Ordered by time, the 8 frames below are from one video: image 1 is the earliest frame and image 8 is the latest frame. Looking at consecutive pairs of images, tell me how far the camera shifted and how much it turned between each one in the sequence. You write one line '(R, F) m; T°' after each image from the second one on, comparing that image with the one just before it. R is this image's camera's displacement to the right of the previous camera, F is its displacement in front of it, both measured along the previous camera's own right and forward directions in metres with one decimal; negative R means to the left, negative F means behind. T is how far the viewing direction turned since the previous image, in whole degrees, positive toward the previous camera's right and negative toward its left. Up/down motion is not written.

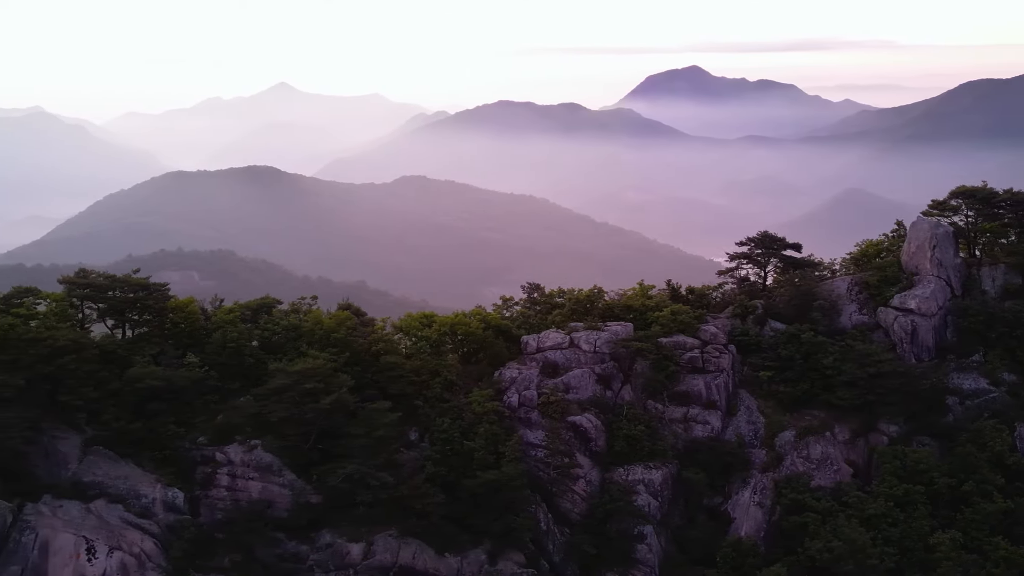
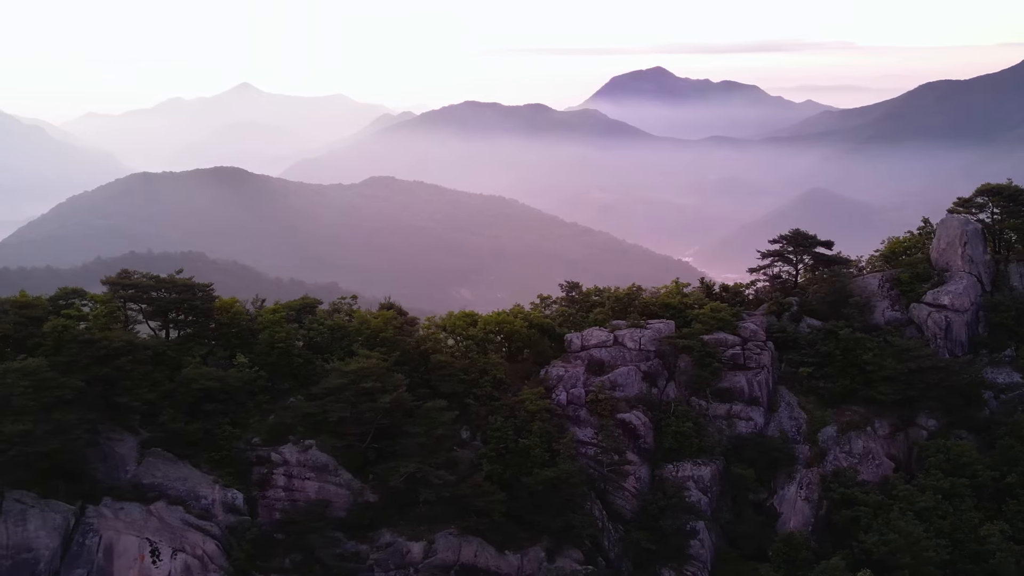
(-2.3, 0.0) m; +1°
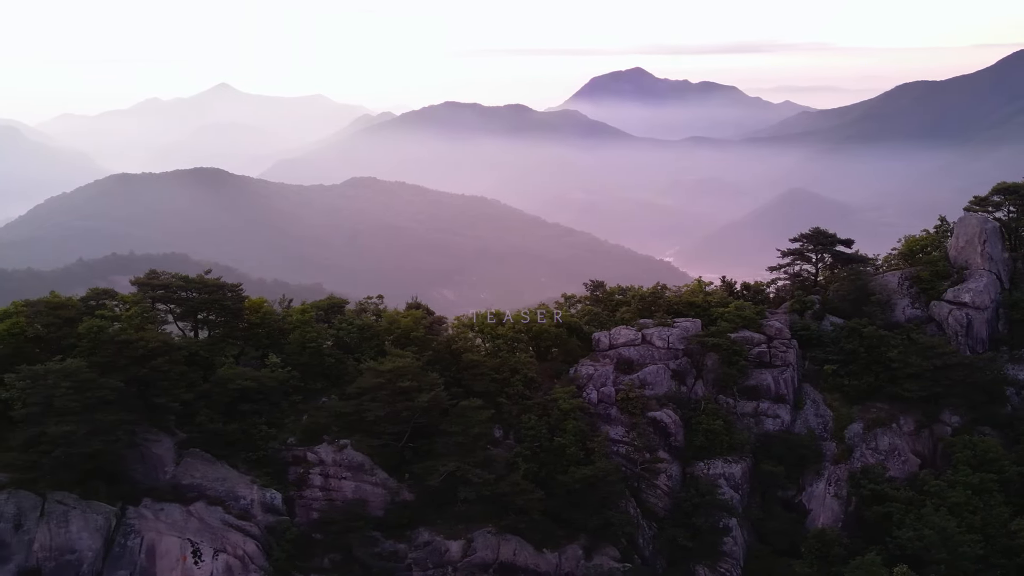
(-1.4, 0.0) m; +1°
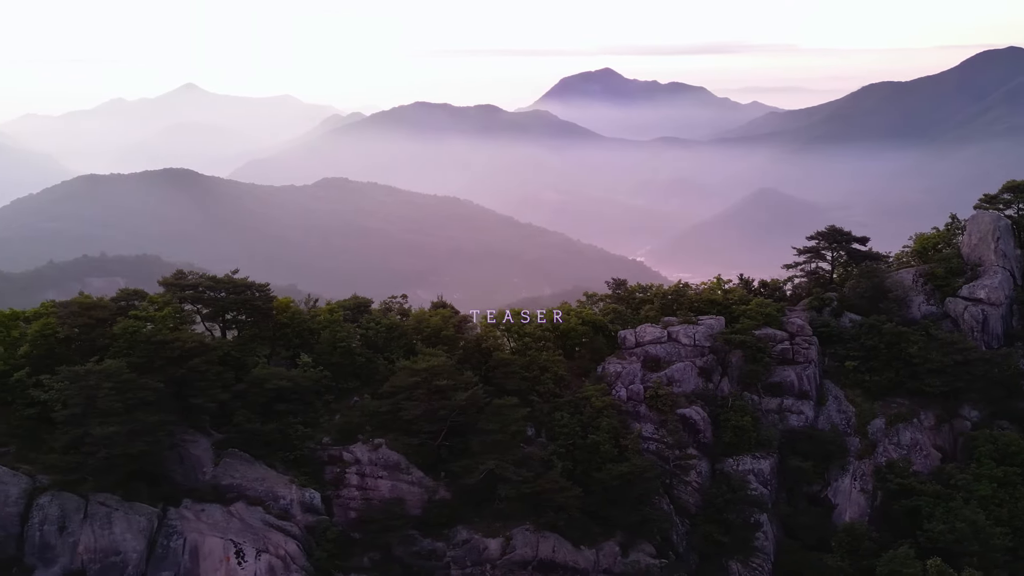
(-1.6, 0.0) m; +1°
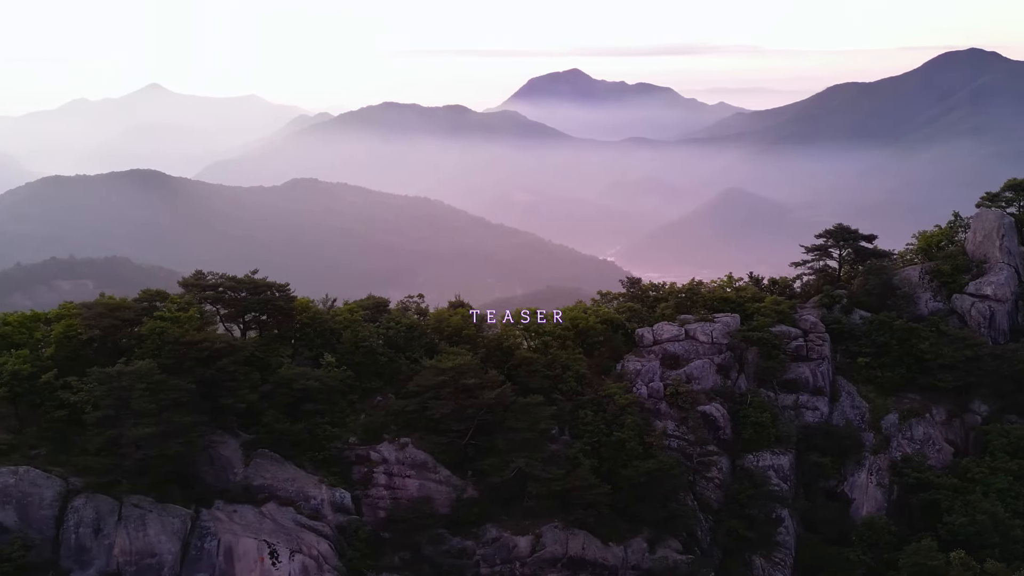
(-1.3, -0.1) m; +1°
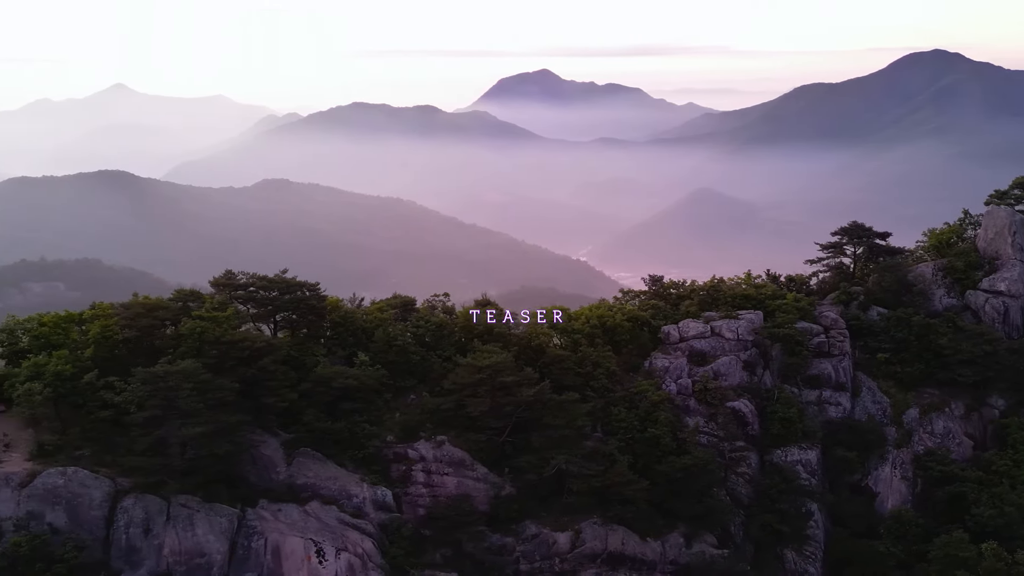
(-1.7, -0.1) m; +1°
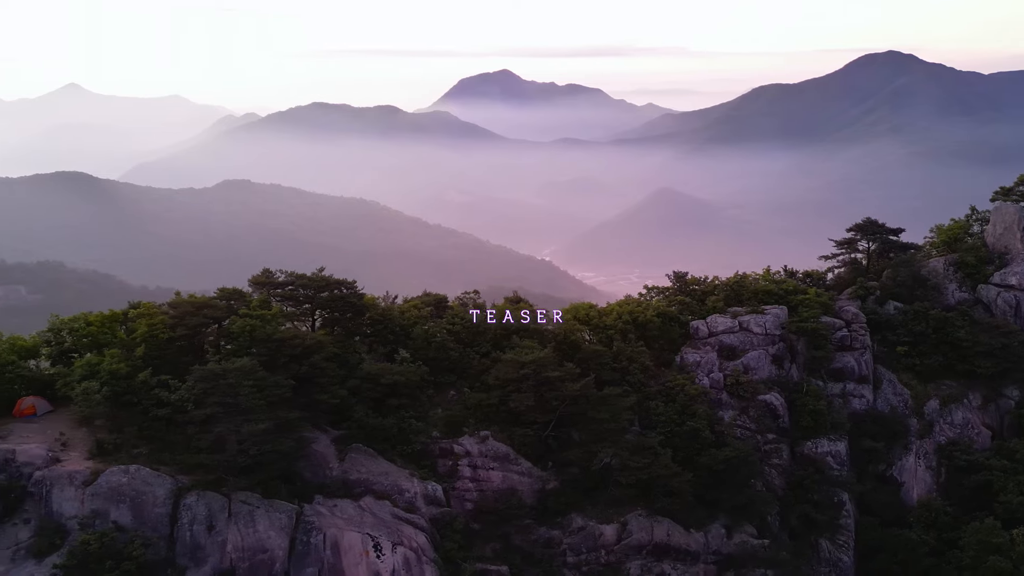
(-2.1, -0.2) m; +1°
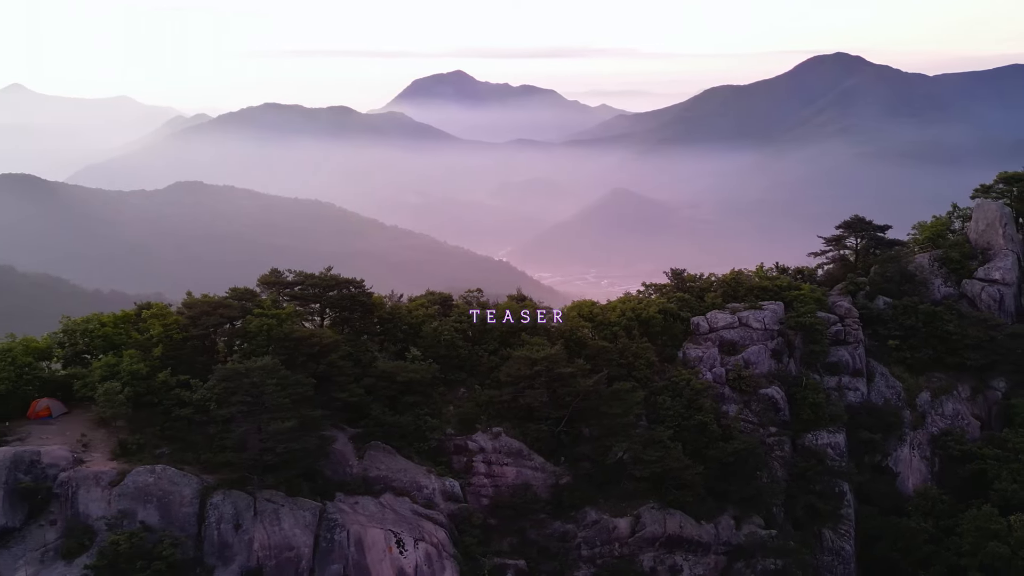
(-1.2, -0.4) m; +2°
